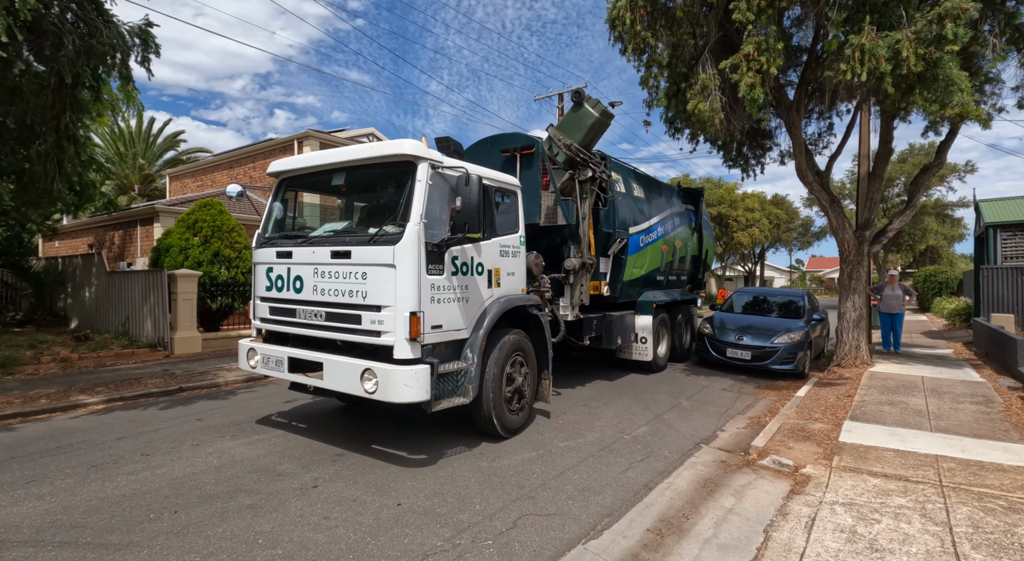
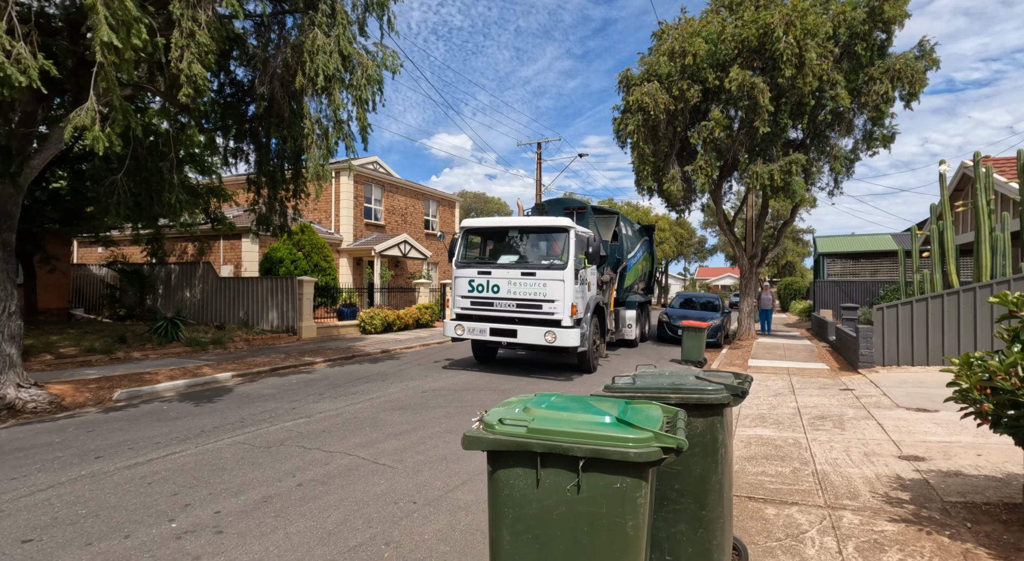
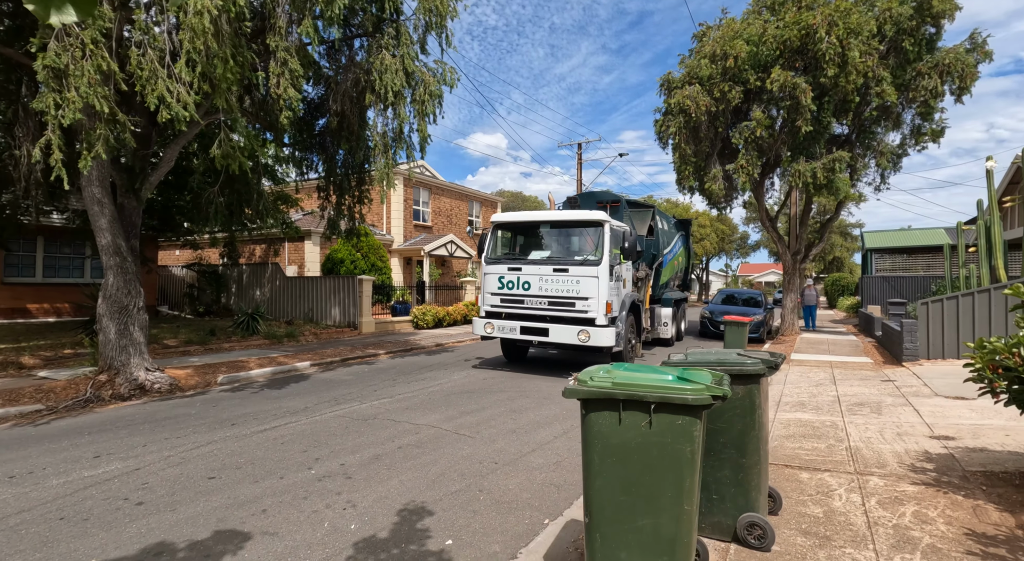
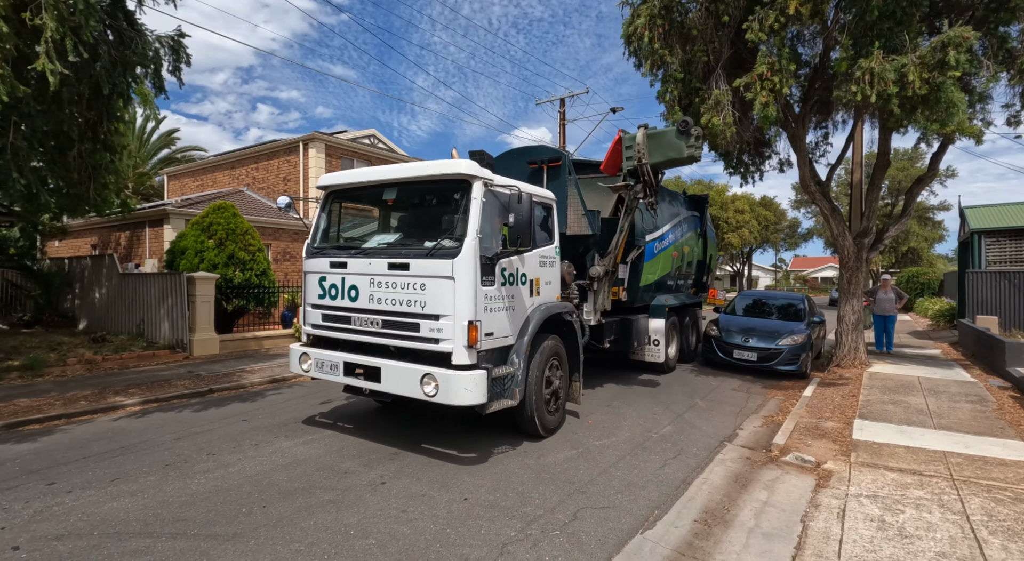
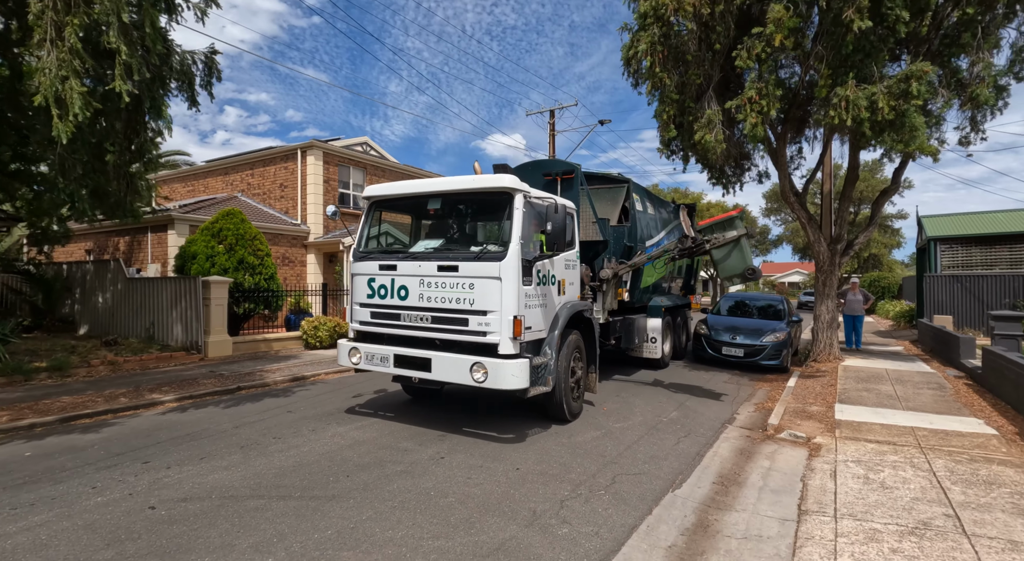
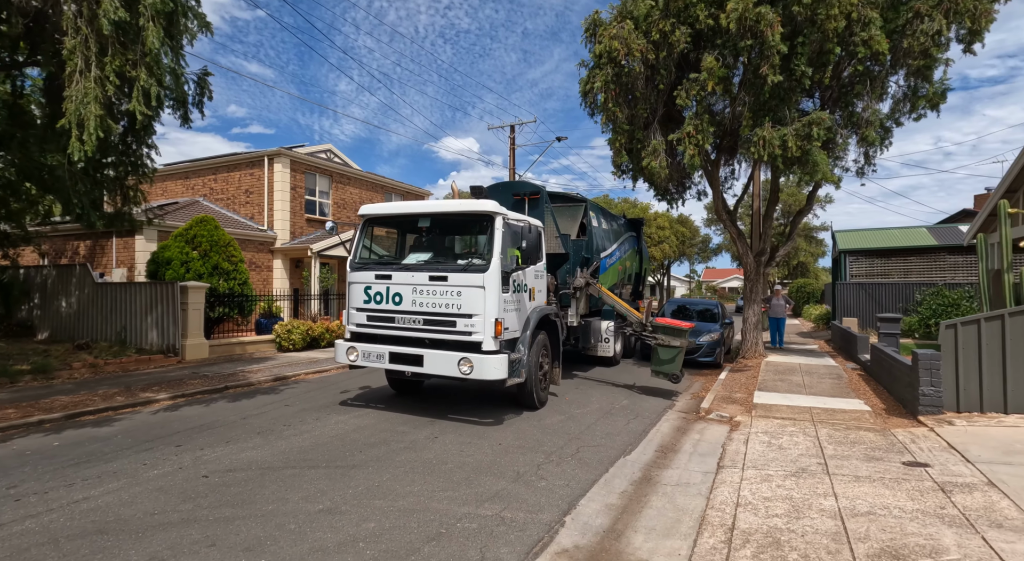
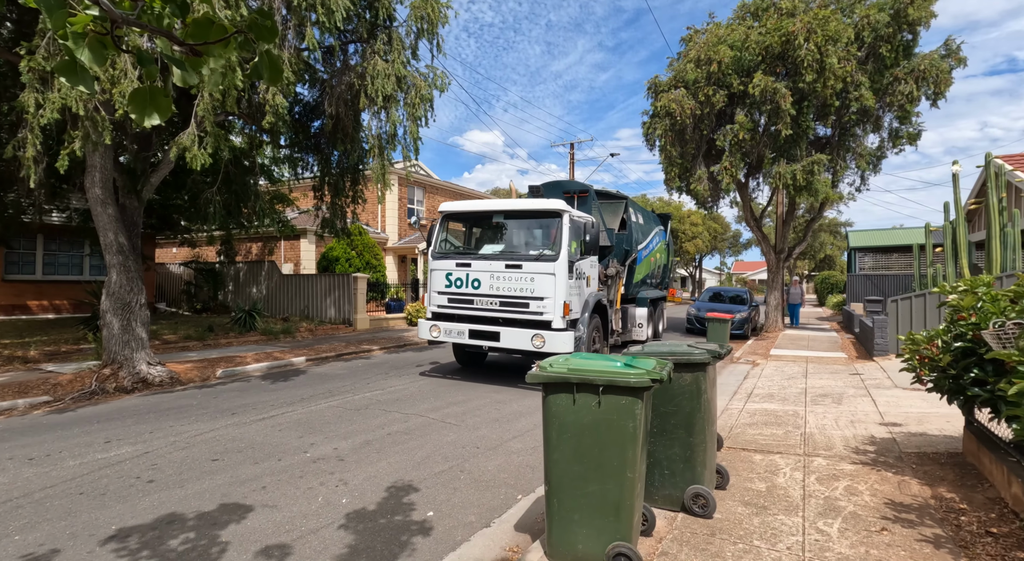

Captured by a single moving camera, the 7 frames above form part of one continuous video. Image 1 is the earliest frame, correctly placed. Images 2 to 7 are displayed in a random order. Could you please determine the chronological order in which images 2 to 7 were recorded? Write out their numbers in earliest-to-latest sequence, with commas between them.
4, 5, 6, 2, 3, 7
